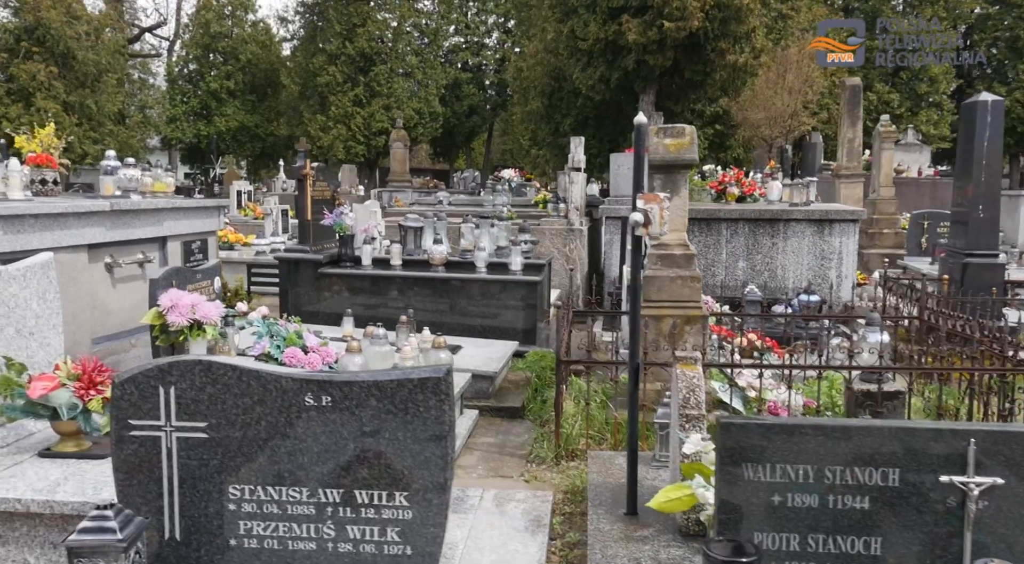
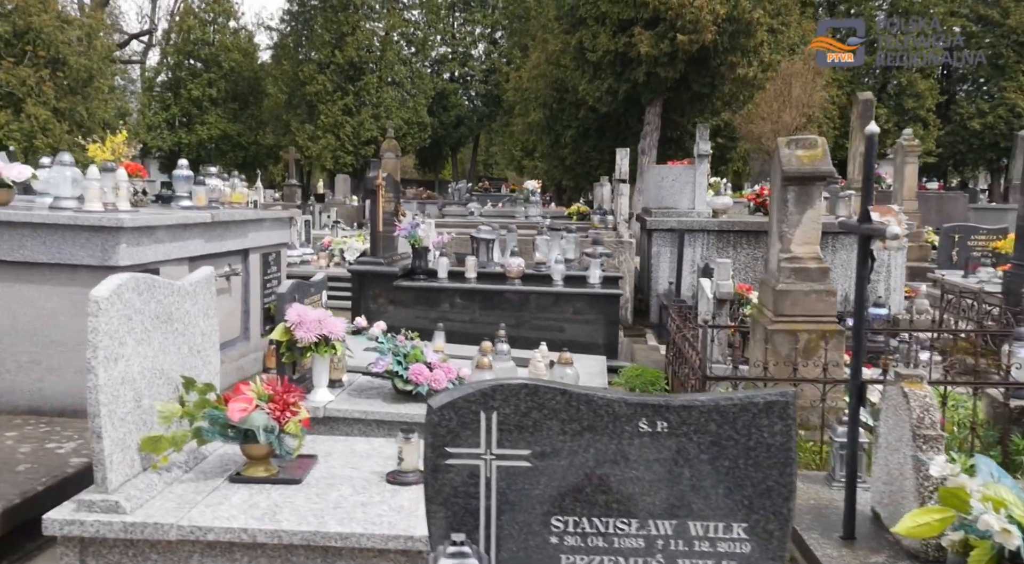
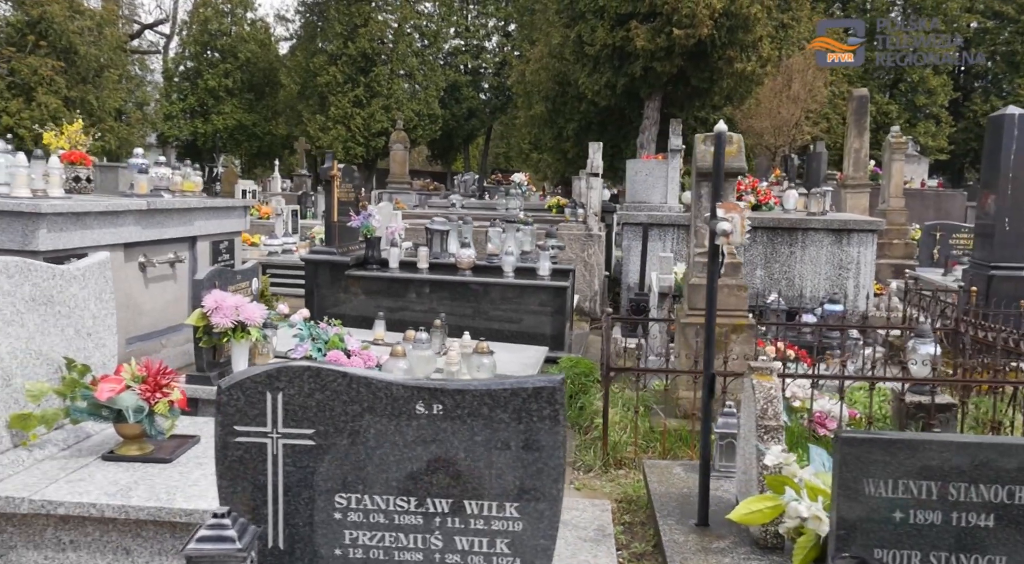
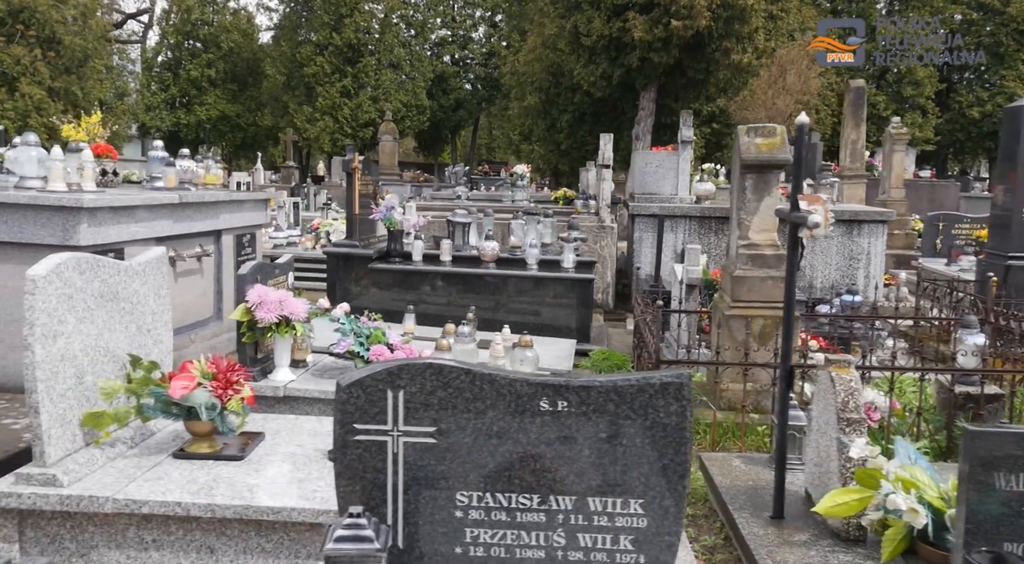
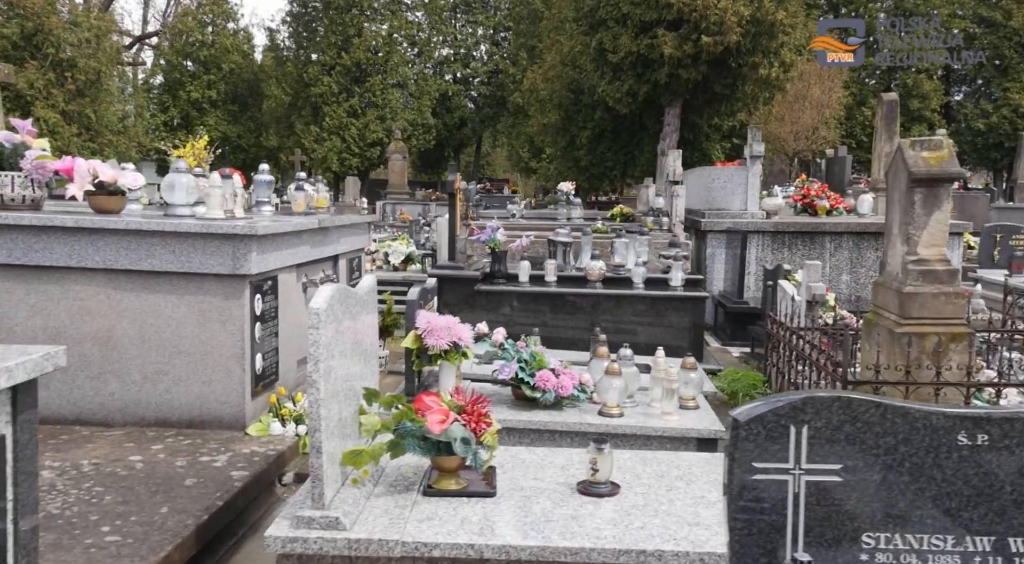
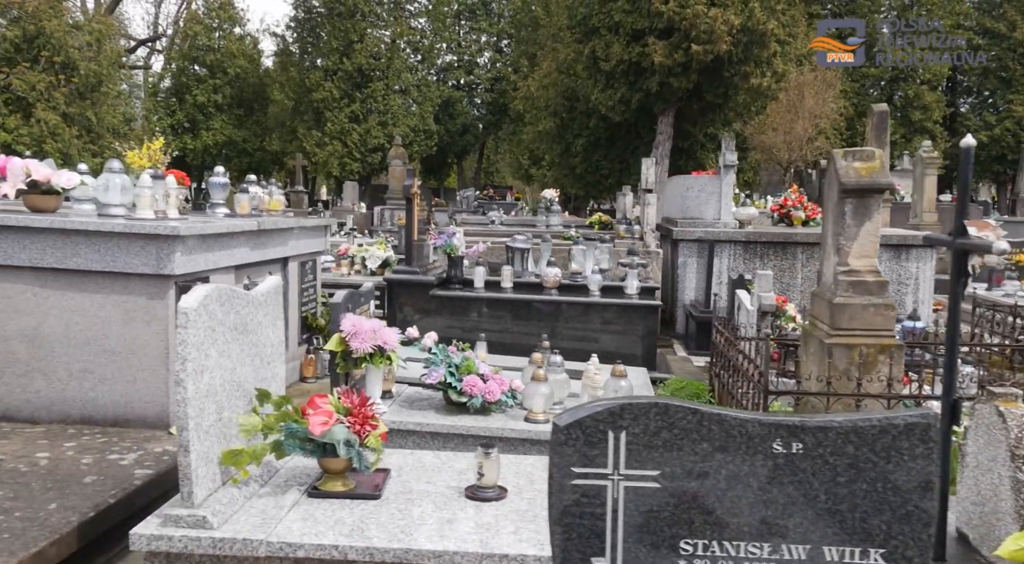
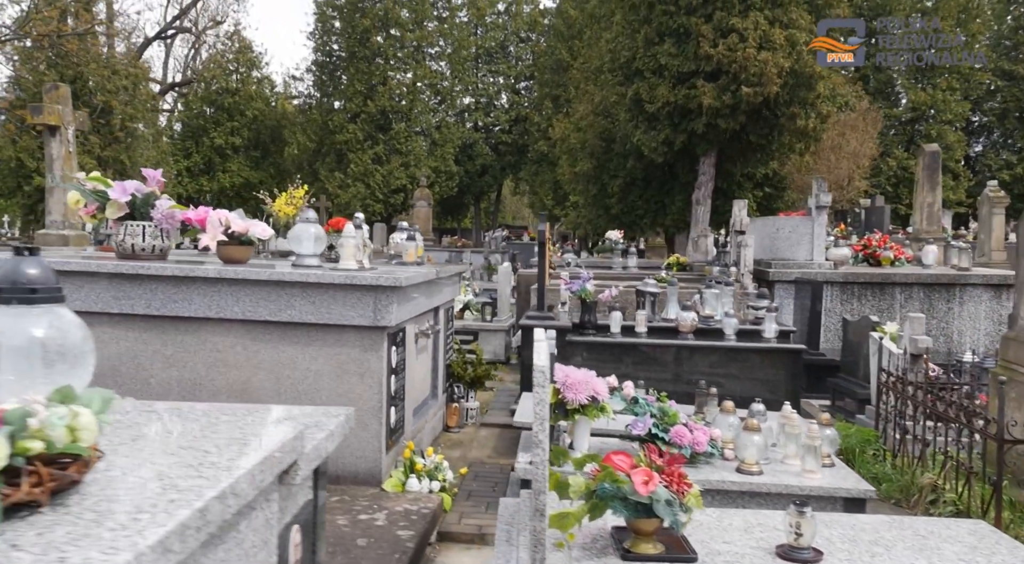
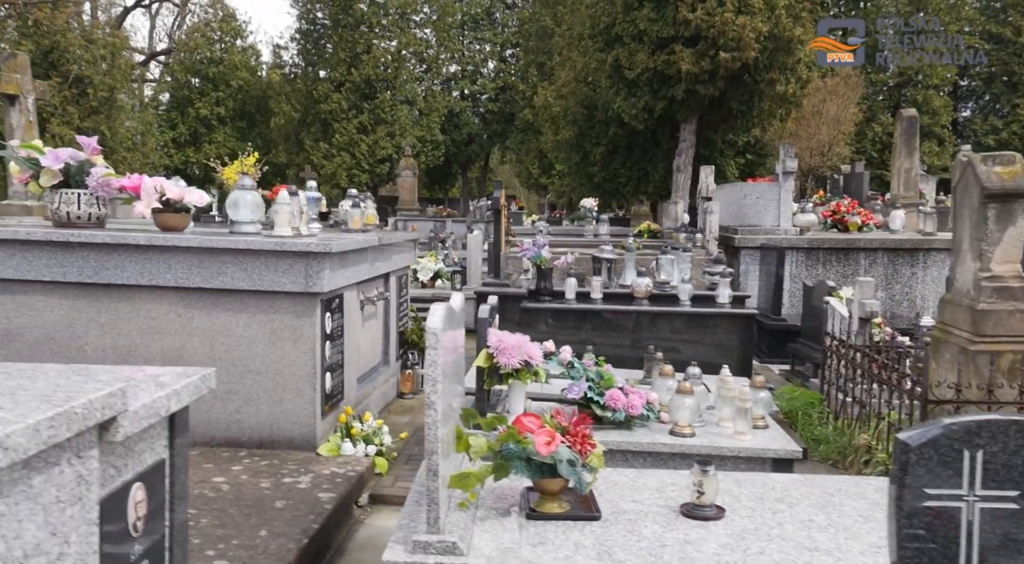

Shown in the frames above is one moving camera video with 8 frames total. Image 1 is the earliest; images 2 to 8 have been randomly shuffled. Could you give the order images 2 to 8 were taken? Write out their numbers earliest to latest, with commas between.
3, 4, 2, 6, 5, 8, 7
